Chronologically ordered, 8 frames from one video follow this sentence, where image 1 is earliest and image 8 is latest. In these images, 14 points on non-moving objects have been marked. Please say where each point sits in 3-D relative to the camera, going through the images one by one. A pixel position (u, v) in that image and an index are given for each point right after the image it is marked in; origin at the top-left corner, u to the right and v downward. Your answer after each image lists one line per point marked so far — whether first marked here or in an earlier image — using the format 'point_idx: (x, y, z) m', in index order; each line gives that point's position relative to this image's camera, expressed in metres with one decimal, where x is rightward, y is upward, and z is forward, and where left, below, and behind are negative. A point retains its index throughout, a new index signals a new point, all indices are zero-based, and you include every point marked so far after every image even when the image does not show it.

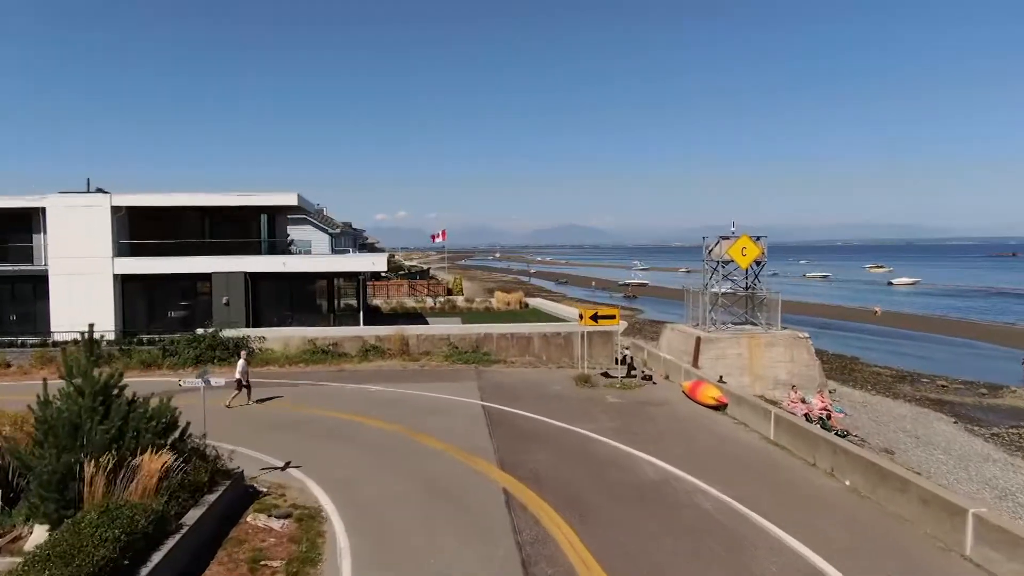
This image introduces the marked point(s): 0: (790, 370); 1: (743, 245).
0: (+6.7, -2.0, +19.0) m
1: (+5.8, +1.1, +19.7) m
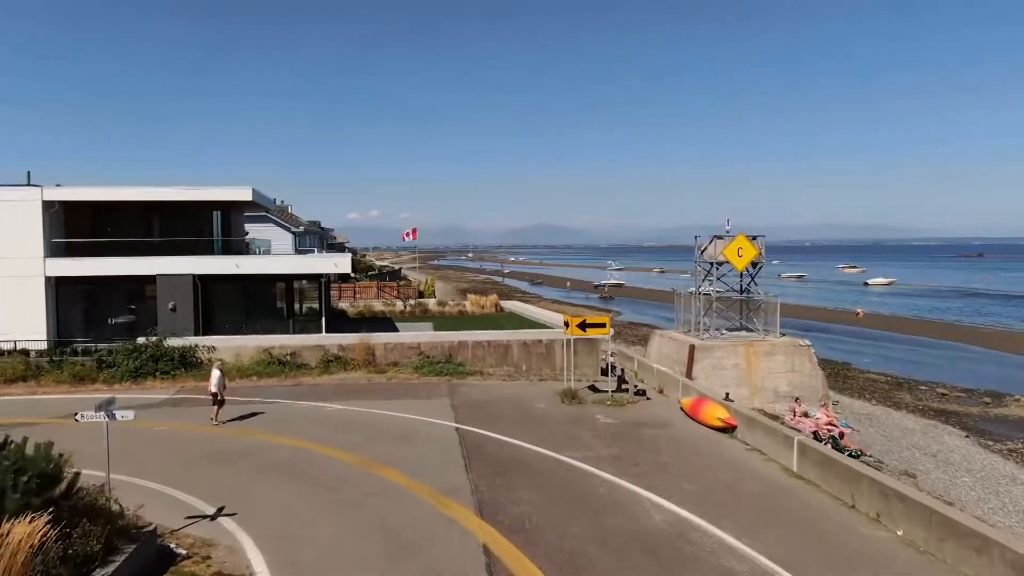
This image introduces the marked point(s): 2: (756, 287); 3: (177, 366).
0: (+6.2, -2.1, +17.5) m
1: (+5.2, +1.0, +18.2) m
2: (+6.0, 0.0, +19.3) m
3: (-7.3, -1.7, +17.1) m
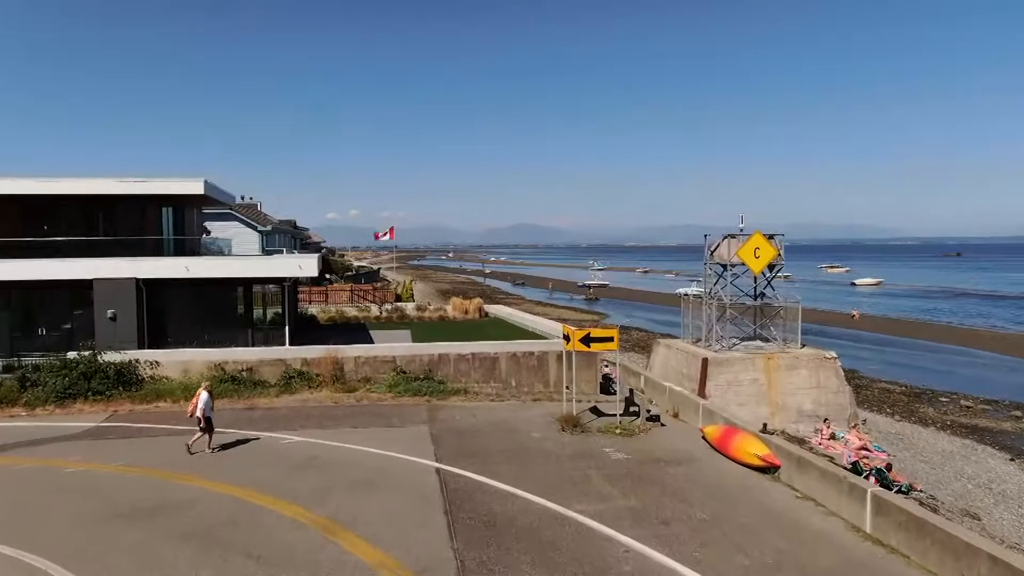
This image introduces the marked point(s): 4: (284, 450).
0: (+6.0, -2.2, +15.5) m
1: (+5.0, +0.9, +16.2) m
2: (+5.7, -0.1, +17.3) m
3: (-7.5, -1.8, +14.8) m
4: (-3.2, -2.2, +10.9) m
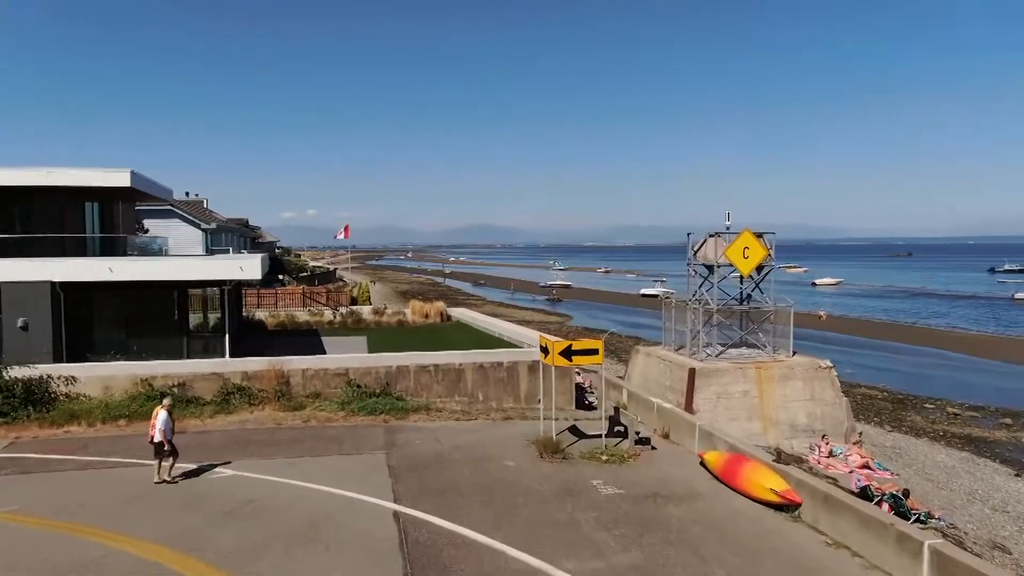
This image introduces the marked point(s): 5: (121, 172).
0: (+5.4, -2.2, +14.2) m
1: (+4.4, +0.8, +14.8) m
2: (+5.0, -0.1, +16.0) m
3: (-8.0, -1.9, +12.8) m
4: (-3.5, -2.3, +9.2) m
5: (-8.2, +2.4, +16.5) m
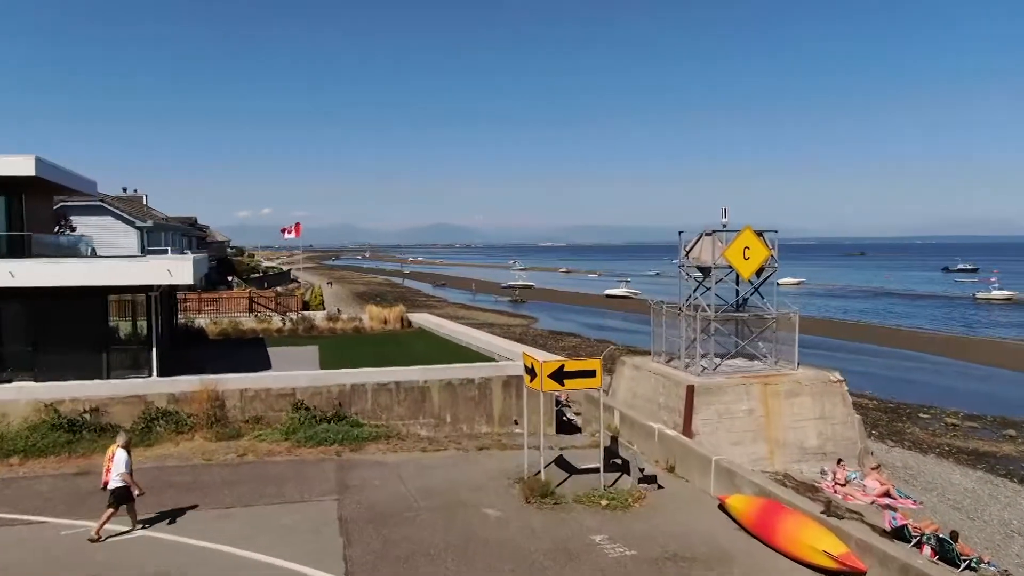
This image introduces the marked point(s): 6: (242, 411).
0: (+5.0, -2.3, +12.6) m
1: (+3.9, +0.7, +13.2) m
2: (+4.5, -0.2, +14.4) m
3: (-8.3, -2.0, +10.5) m
4: (-3.6, -2.4, +7.1) m
5: (-8.7, +2.3, +14.2) m
6: (-4.2, -1.9, +12.2) m
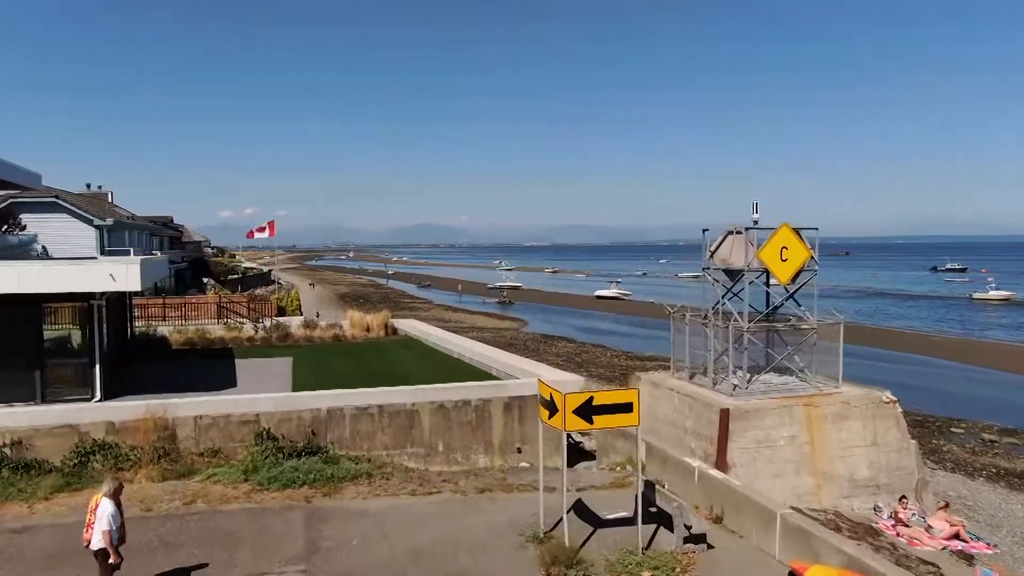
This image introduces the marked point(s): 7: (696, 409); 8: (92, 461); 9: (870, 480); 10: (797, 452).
0: (+5.0, -2.4, +10.9) m
1: (+3.9, +0.6, +11.4) m
2: (+4.5, -0.3, +12.7) m
3: (-8.3, -2.2, +8.5) m
4: (-3.5, -2.5, +5.2) m
5: (-8.7, +2.2, +12.2) m
6: (-4.1, -2.0, +10.3) m
7: (+2.6, -1.7, +11.1) m
8: (-5.2, -2.1, +9.7) m
9: (+4.9, -2.6, +10.9) m
10: (+3.9, -2.2, +10.6) m
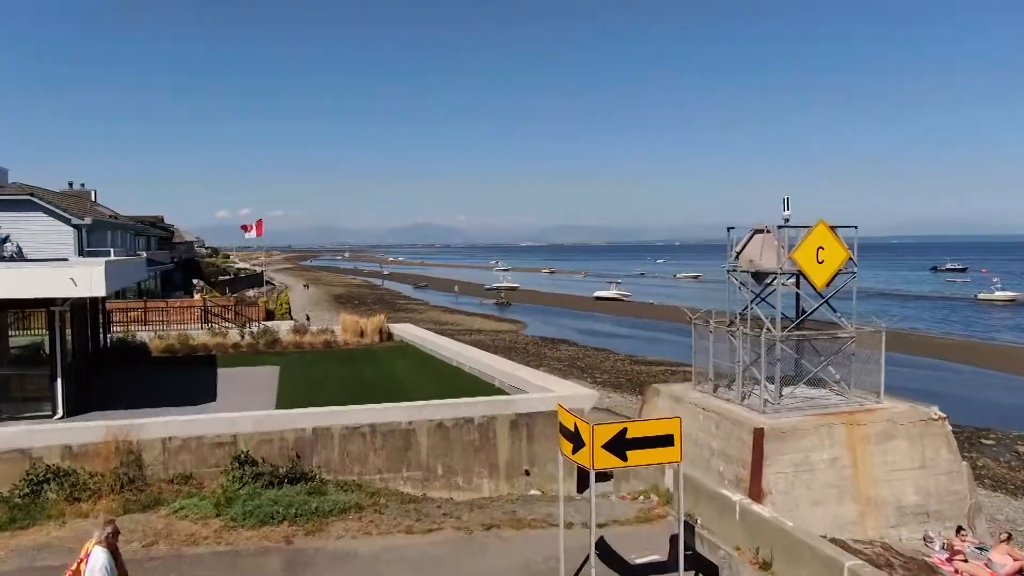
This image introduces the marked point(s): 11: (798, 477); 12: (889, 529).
0: (+5.1, -2.5, +9.8) m
1: (+4.0, +0.6, +10.3) m
2: (+4.6, -0.4, +11.6) m
3: (-8.1, -2.2, +7.3) m
4: (-3.3, -2.6, +4.1) m
5: (-8.6, +2.1, +11.0) m
6: (-4.0, -2.1, +9.1) m
7: (+2.7, -1.8, +10.0) m
8: (-5.1, -2.2, +8.5) m
9: (+5.0, -2.7, +9.8) m
10: (+4.0, -2.3, +9.5) m
11: (+3.4, -2.2, +9.3) m
12: (+4.6, -2.9, +9.6) m
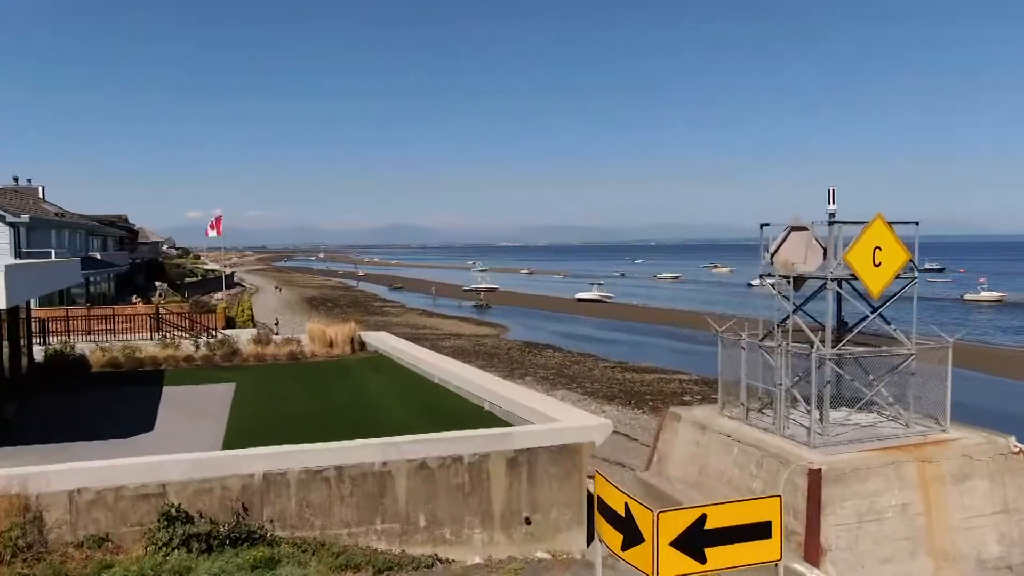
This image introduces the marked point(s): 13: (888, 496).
0: (+5.1, -2.5, +8.1) m
1: (+4.0, +0.5, +8.6) m
2: (+4.5, -0.5, +9.9) m
3: (-8.1, -2.3, +5.3) m
4: (-3.2, -2.7, +2.2) m
5: (-8.7, +2.0, +9.0) m
6: (-4.0, -2.2, +7.2) m
7: (+2.7, -1.8, +8.2) m
8: (-5.0, -2.3, +6.5) m
9: (+5.0, -2.8, +8.1) m
10: (+4.0, -2.4, +7.8) m
11: (+3.4, -2.3, +7.6) m
12: (+4.6, -3.0, +7.9) m
13: (+3.7, -2.0, +7.8) m
